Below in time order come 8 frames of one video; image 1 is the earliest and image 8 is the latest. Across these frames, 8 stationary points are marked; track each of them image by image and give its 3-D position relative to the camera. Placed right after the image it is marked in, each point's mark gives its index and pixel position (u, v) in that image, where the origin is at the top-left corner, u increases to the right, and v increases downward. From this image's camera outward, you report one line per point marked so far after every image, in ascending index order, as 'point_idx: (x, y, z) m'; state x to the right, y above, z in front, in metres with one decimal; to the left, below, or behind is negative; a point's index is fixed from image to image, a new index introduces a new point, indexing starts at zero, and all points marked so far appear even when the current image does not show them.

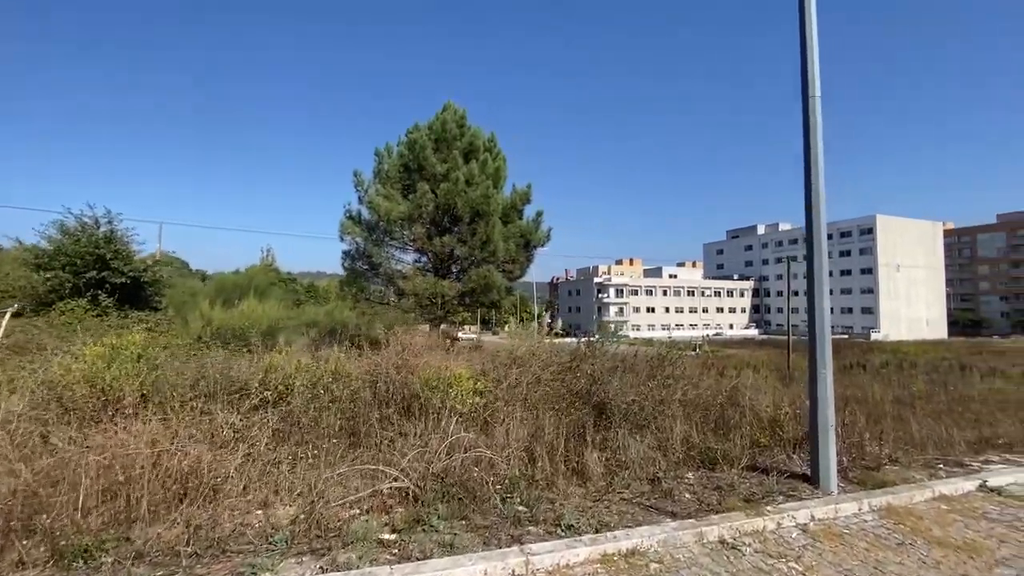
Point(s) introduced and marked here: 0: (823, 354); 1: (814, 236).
0: (+2.5, -0.5, +3.9) m
1: (+2.5, +0.5, +4.1) m
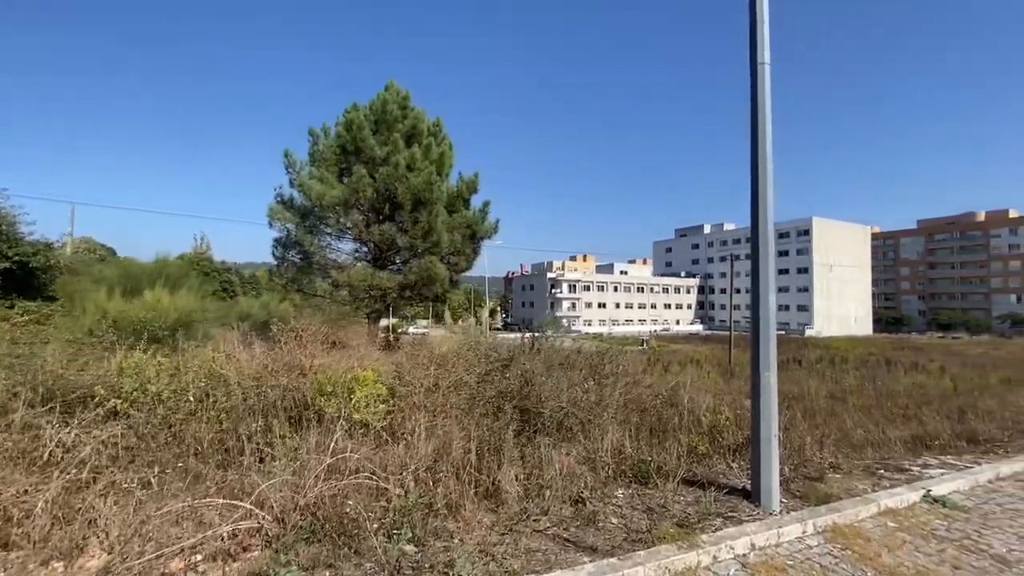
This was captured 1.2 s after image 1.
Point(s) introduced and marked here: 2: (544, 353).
0: (+1.8, -0.5, +3.4) m
1: (+1.8, +0.5, +3.6) m
2: (+0.7, -1.2, +8.7) m
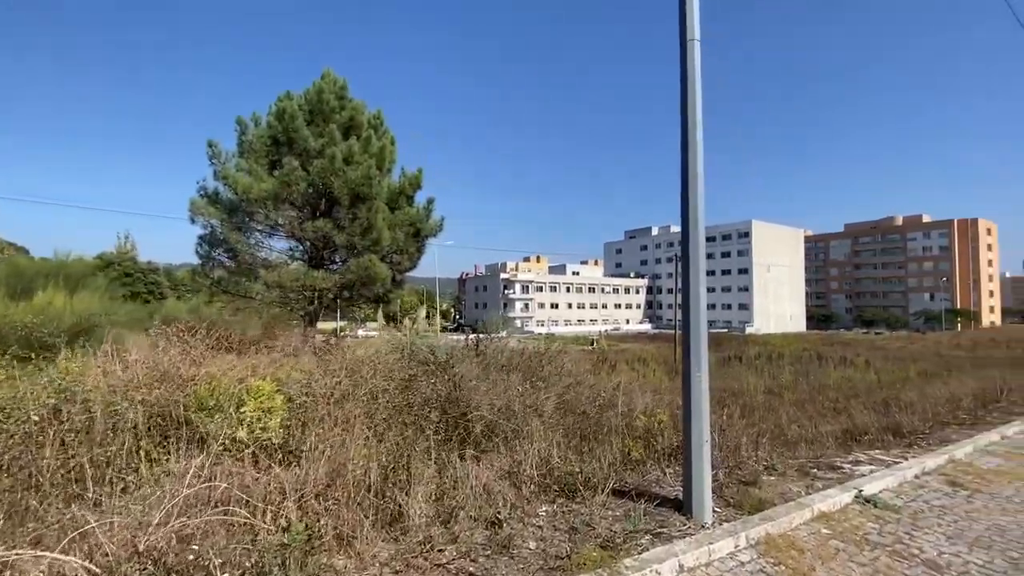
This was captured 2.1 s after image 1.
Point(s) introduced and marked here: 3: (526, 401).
0: (+1.2, -0.4, +3.2) m
1: (+1.2, +0.6, +3.3) m
2: (-0.4, -1.2, +8.3) m
3: (+0.1, -1.1, +4.7) m
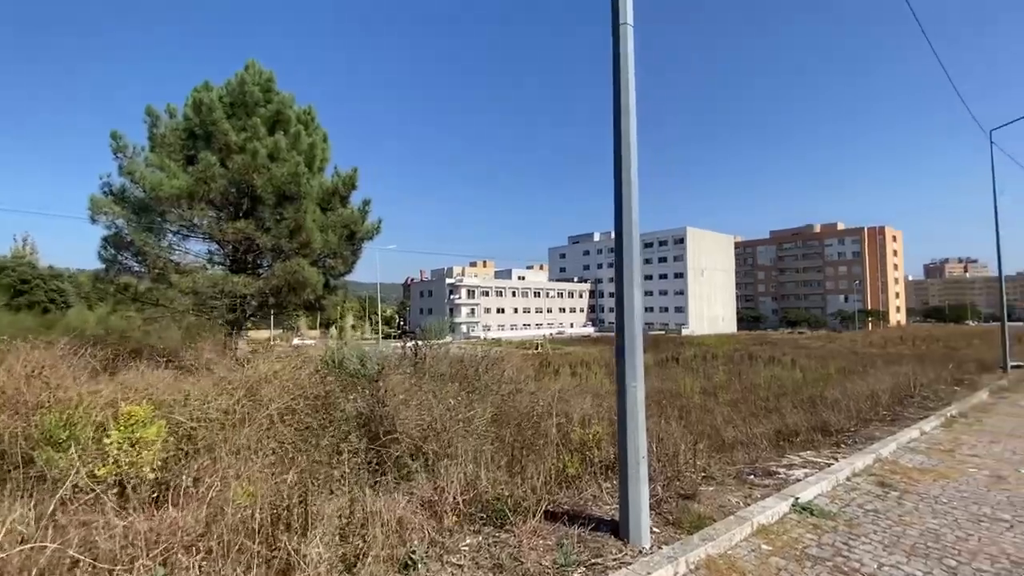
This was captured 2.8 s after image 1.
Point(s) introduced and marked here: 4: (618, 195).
0: (+0.7, -0.5, +2.9) m
1: (+0.7, +0.5, +3.1) m
2: (-1.5, -1.3, +7.8) m
3: (-0.5, -1.1, +4.3) m
4: (+0.7, +0.6, +3.1) m
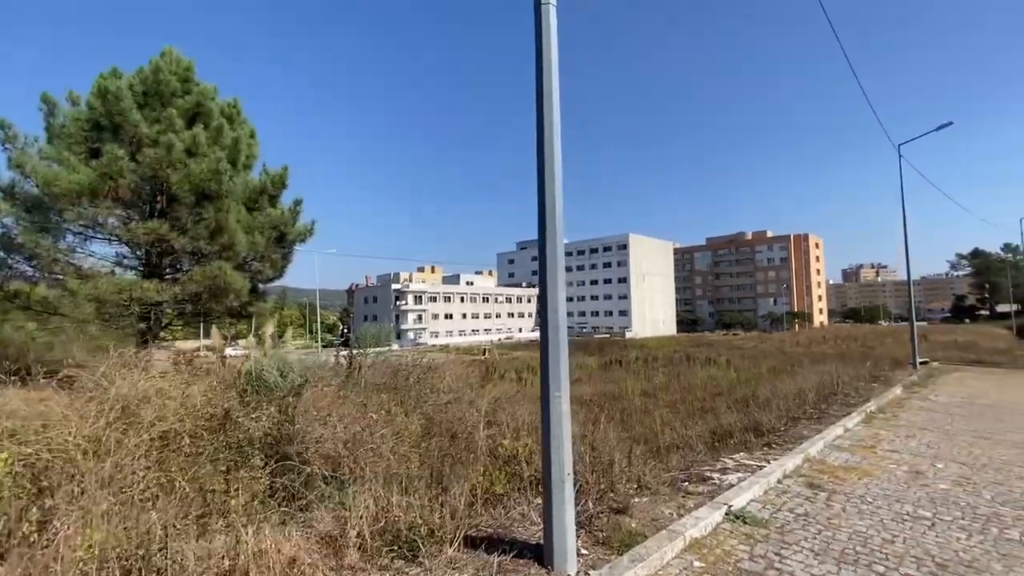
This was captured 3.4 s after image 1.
0: (+0.2, -0.5, +2.7) m
1: (+0.2, +0.5, +2.8) m
2: (-2.4, -1.3, +7.3) m
3: (-1.1, -1.2, +3.9) m
4: (+0.2, +0.6, +2.9) m
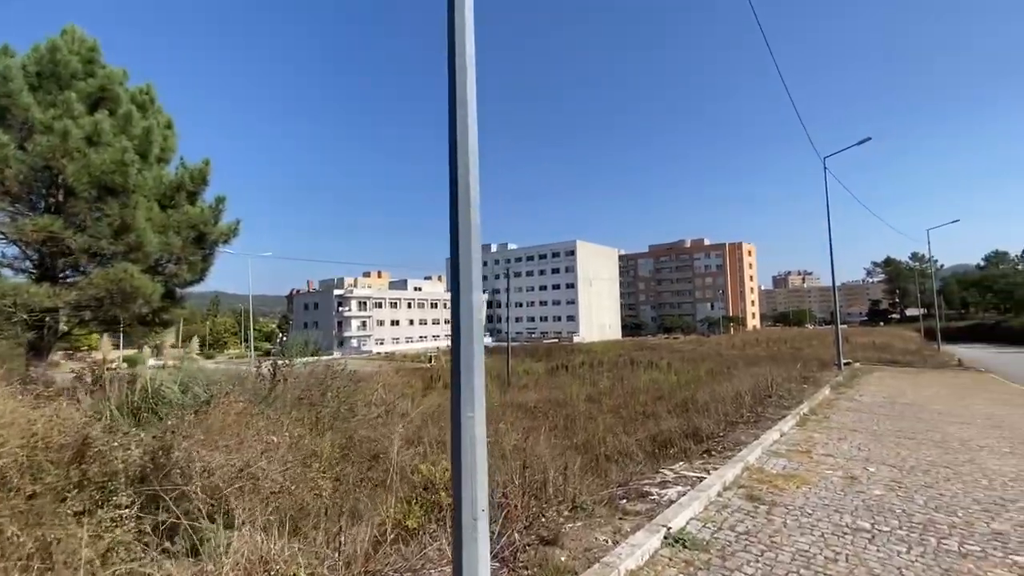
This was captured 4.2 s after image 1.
0: (-0.2, -0.5, +2.3) m
1: (-0.3, +0.5, +2.4) m
2: (-3.4, -1.4, +6.6) m
3: (-1.7, -1.2, +3.3) m
4: (-0.3, +0.6, +2.5) m
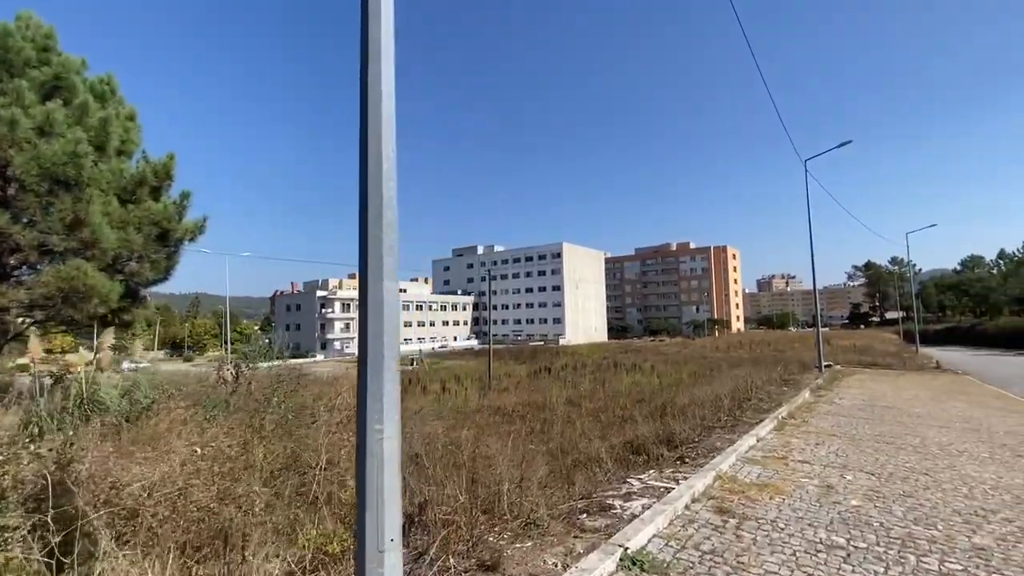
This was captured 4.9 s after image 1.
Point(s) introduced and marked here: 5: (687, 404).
0: (-0.5, -0.4, +1.9) m
1: (-0.6, +0.6, +2.1) m
2: (-3.8, -1.4, +6.2) m
3: (-2.0, -1.1, +2.9) m
4: (-0.6, +0.6, +2.1) m
5: (+3.2, -2.1, +8.8) m
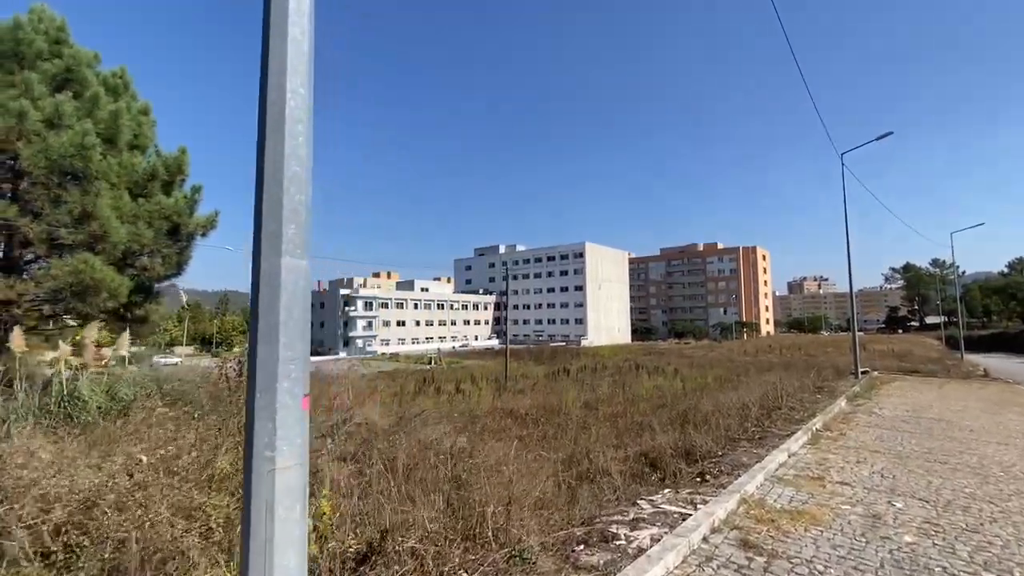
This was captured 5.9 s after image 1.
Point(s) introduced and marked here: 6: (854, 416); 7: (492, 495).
0: (-0.7, -0.3, +1.4) m
1: (-0.7, +0.6, +1.6) m
2: (-3.8, -1.3, +5.8) m
3: (-2.2, -1.0, +2.5) m
4: (-0.8, +0.7, +1.6) m
5: (+3.3, -2.1, +8.1) m
6: (+6.8, -2.5, +9.6) m
7: (-0.2, -1.5, +3.4) m
